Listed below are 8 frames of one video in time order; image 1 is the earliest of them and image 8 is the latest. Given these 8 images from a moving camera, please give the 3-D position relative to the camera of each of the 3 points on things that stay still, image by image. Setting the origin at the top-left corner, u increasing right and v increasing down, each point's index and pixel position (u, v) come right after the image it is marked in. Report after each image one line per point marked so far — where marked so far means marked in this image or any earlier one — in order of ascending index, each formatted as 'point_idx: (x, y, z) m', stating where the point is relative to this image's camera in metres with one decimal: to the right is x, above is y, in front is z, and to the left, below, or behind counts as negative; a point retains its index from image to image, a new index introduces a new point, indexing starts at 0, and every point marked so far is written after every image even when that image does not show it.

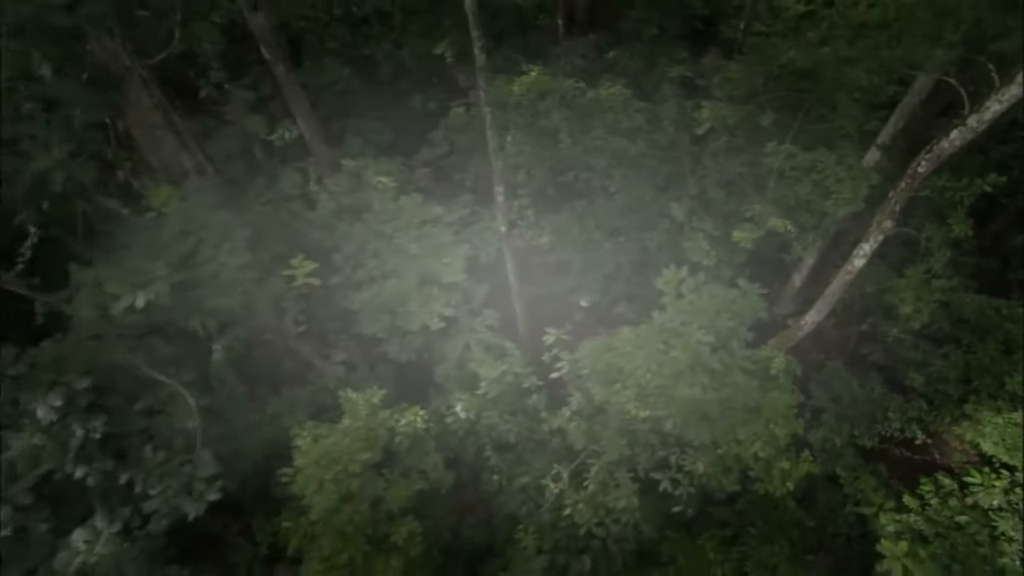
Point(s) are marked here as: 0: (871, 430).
0: (+2.1, -0.9, +4.0) m
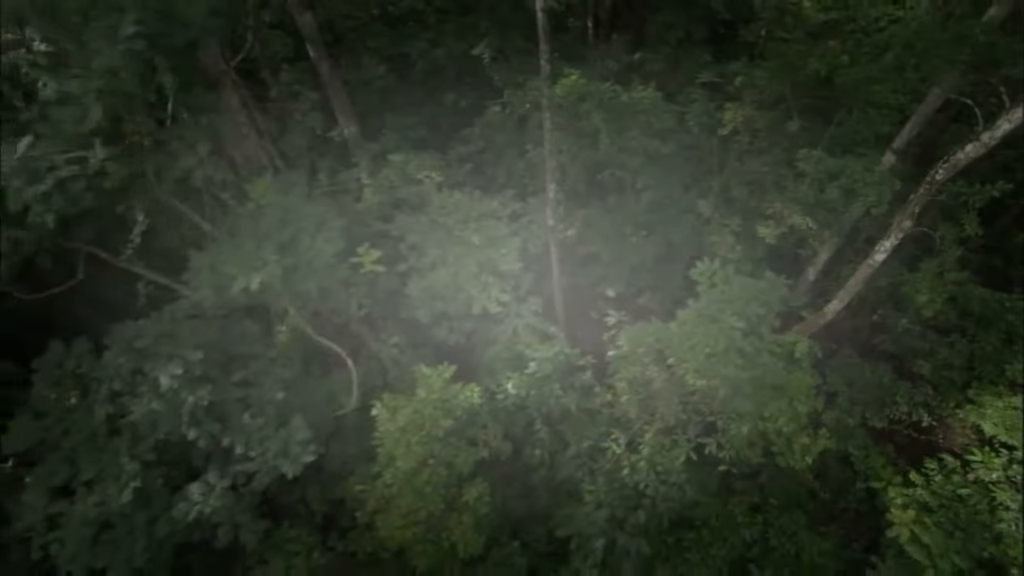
0: (+2.3, -0.8, +4.4) m
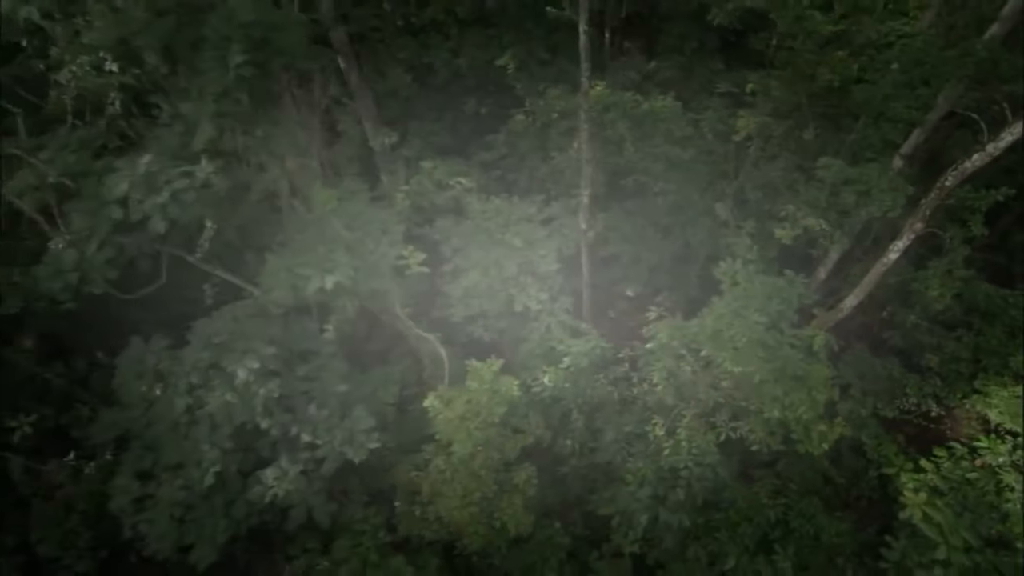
0: (+2.6, -0.8, +4.6) m
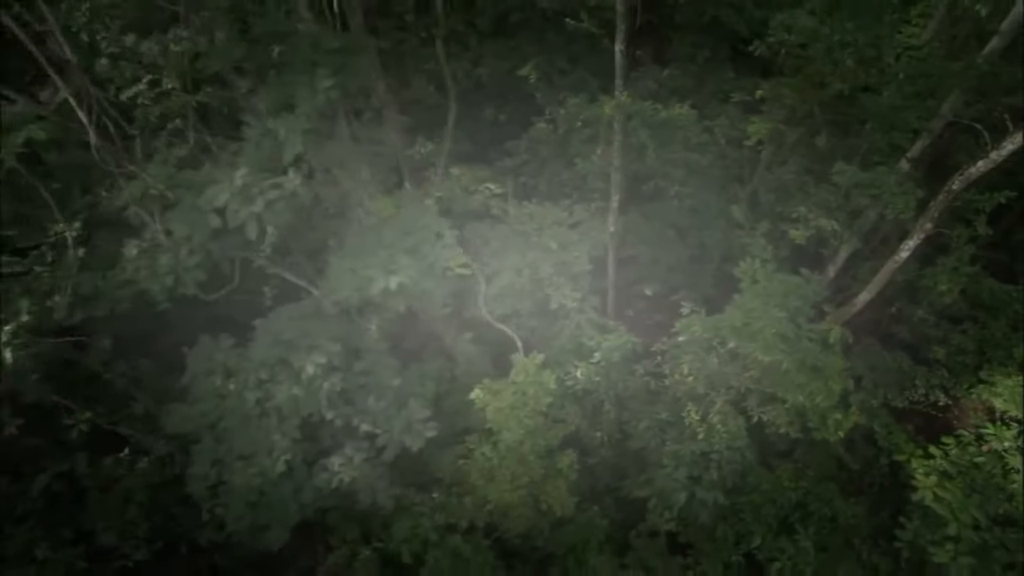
0: (+2.8, -0.8, +4.9) m
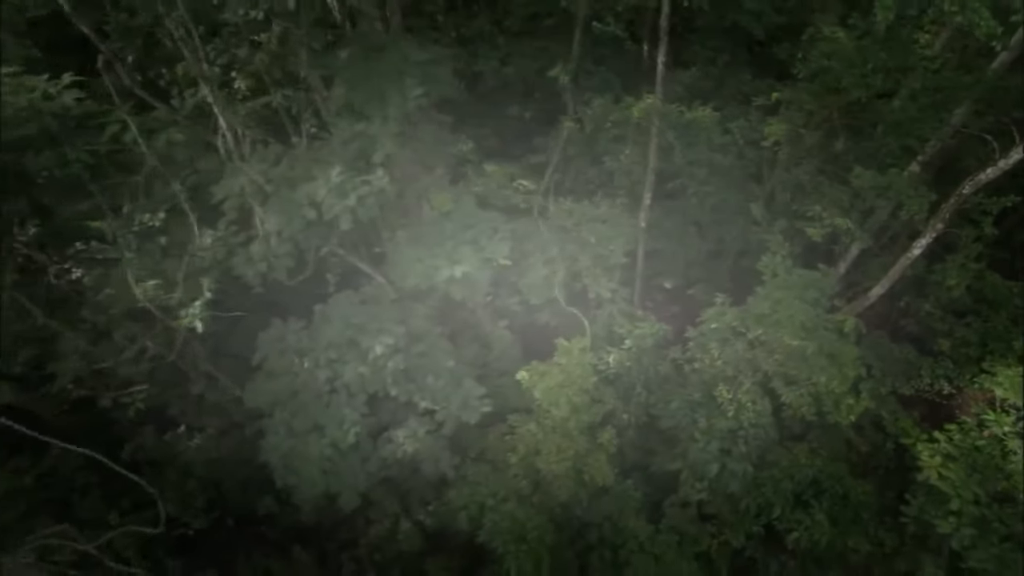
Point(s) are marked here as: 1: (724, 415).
0: (+3.0, -0.7, +5.2) m
1: (+1.3, -0.8, +4.2) m
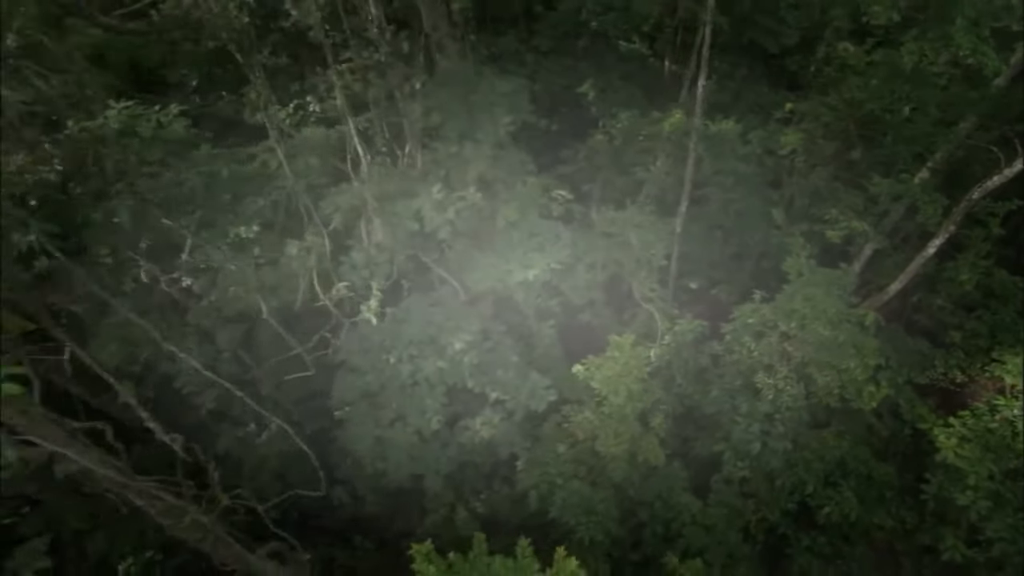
0: (+3.4, -0.7, +5.7) m
1: (+1.7, -0.8, +4.7) m
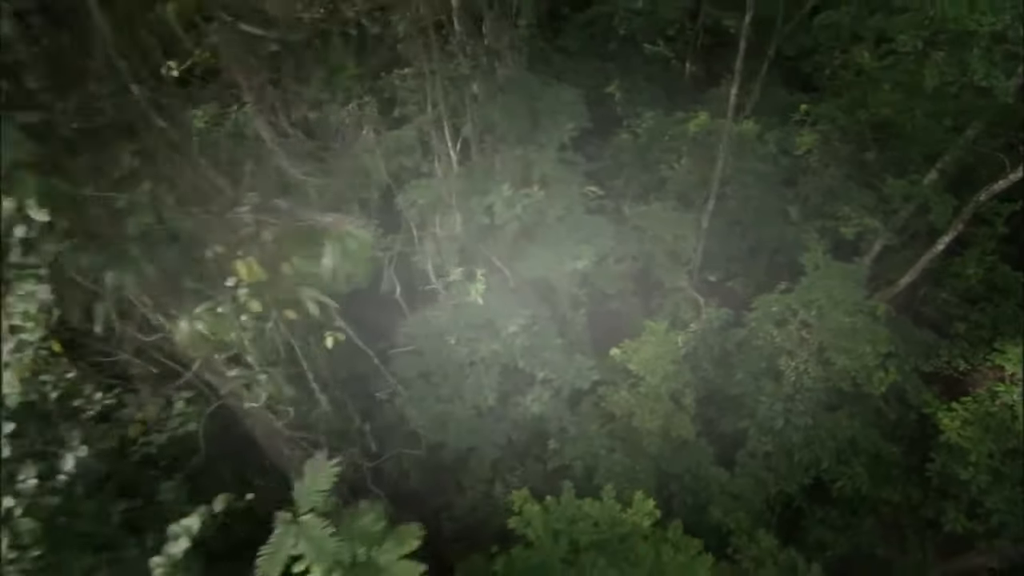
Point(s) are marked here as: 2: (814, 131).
0: (+3.7, -0.6, +6.1) m
1: (+2.0, -0.7, +5.1) m
2: (+2.7, +1.3, +5.9) m
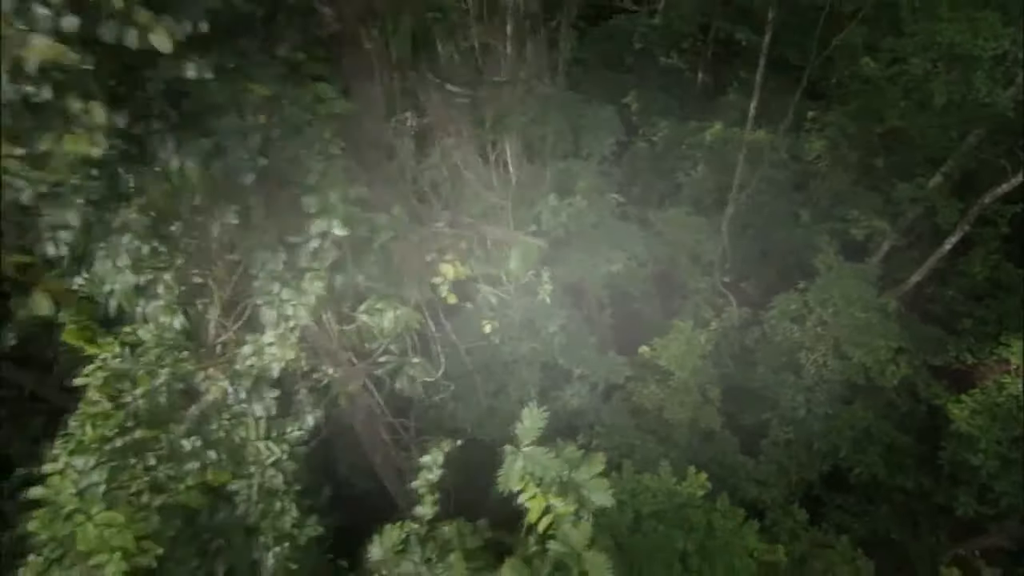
0: (+4.0, -0.6, +6.4) m
1: (+2.3, -0.7, +5.4) m
2: (+3.0, +1.3, +6.2) m
